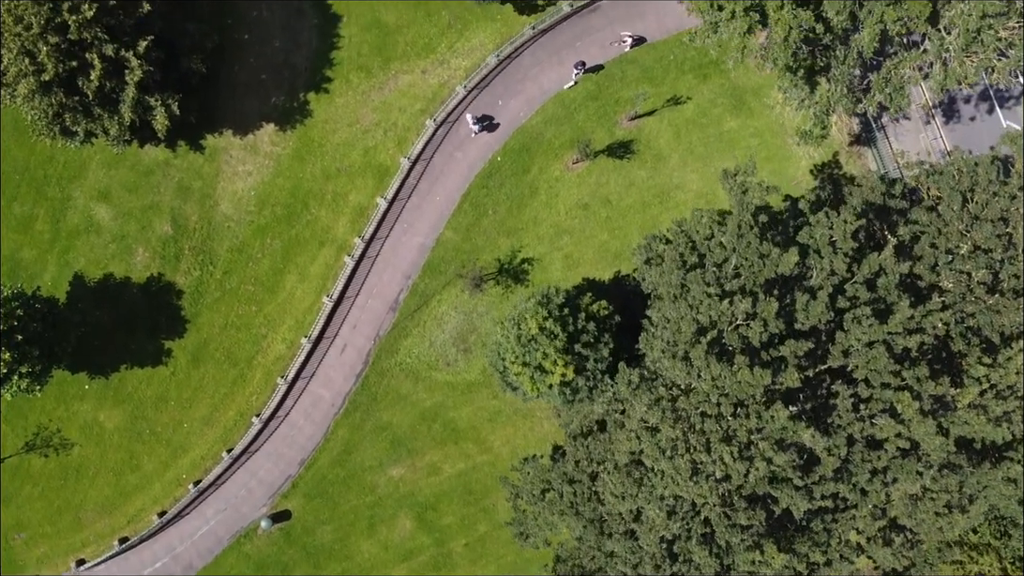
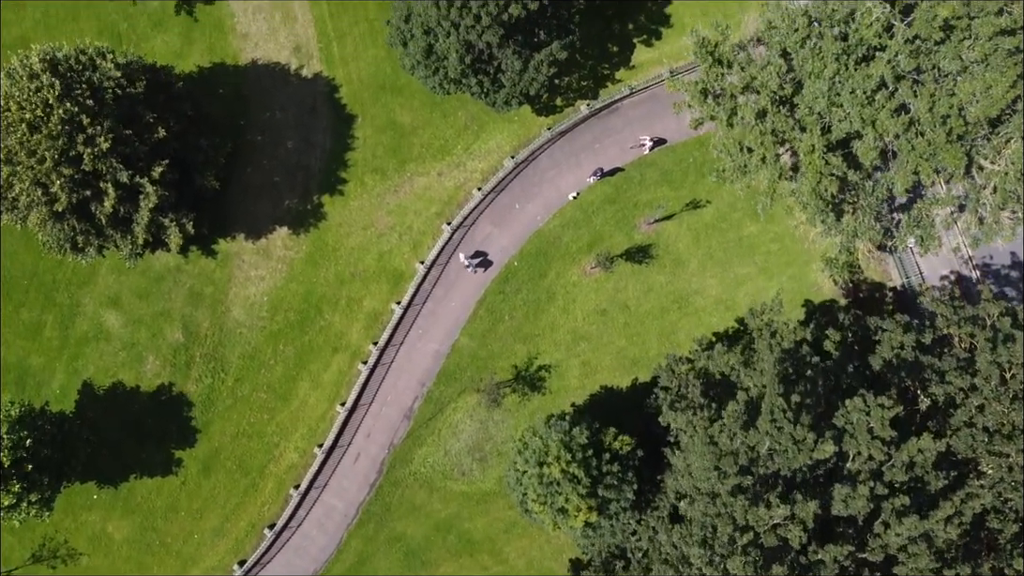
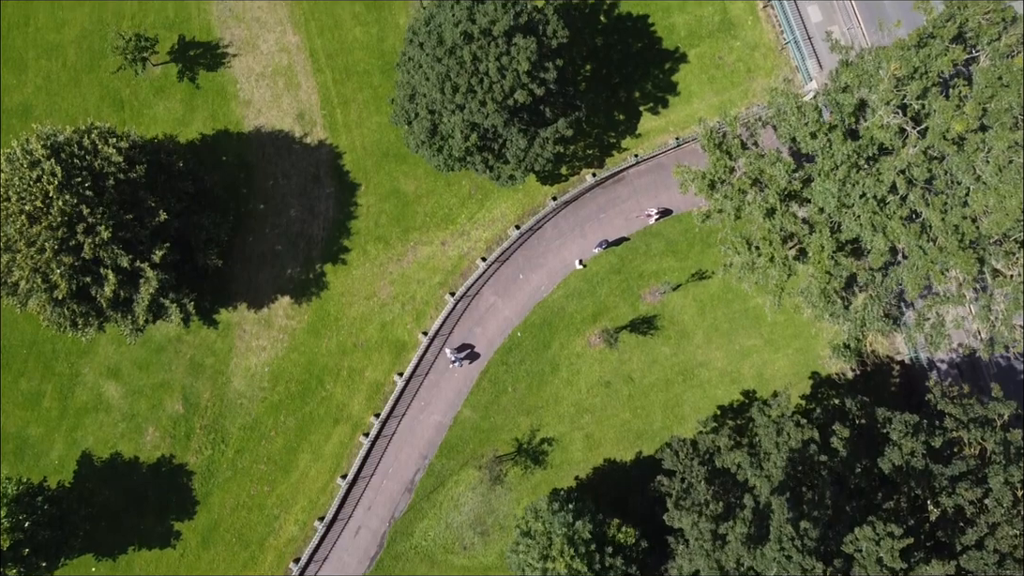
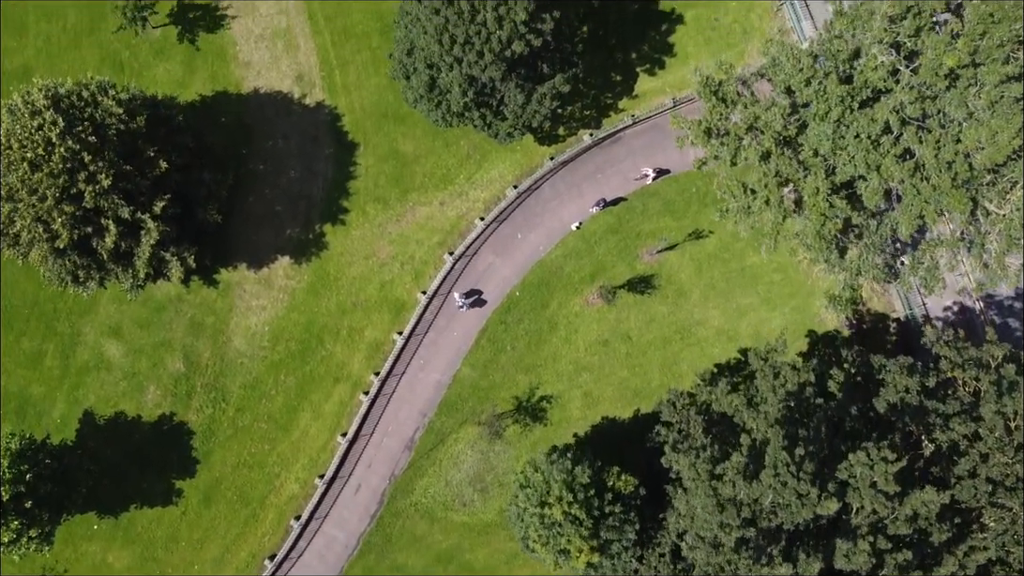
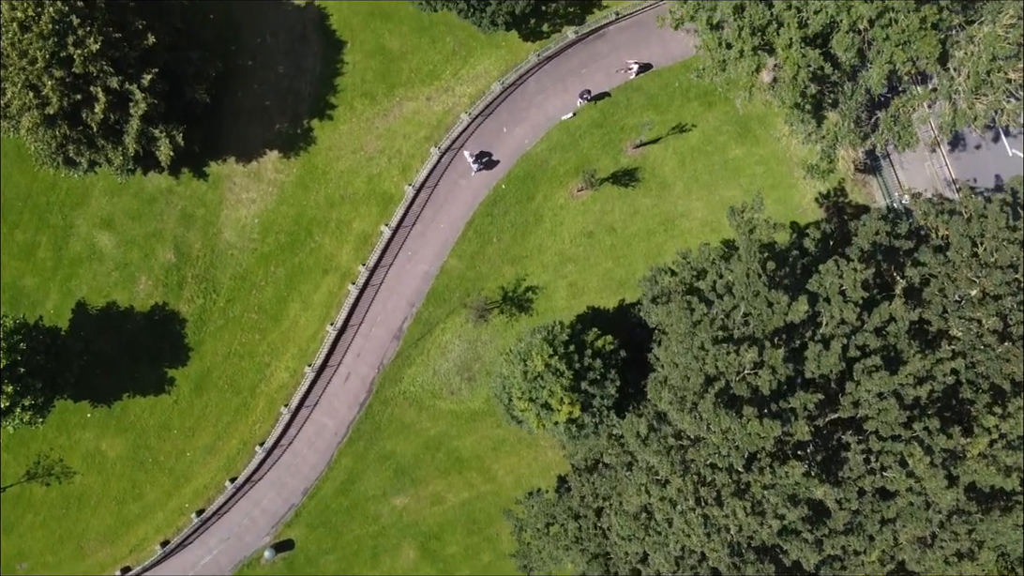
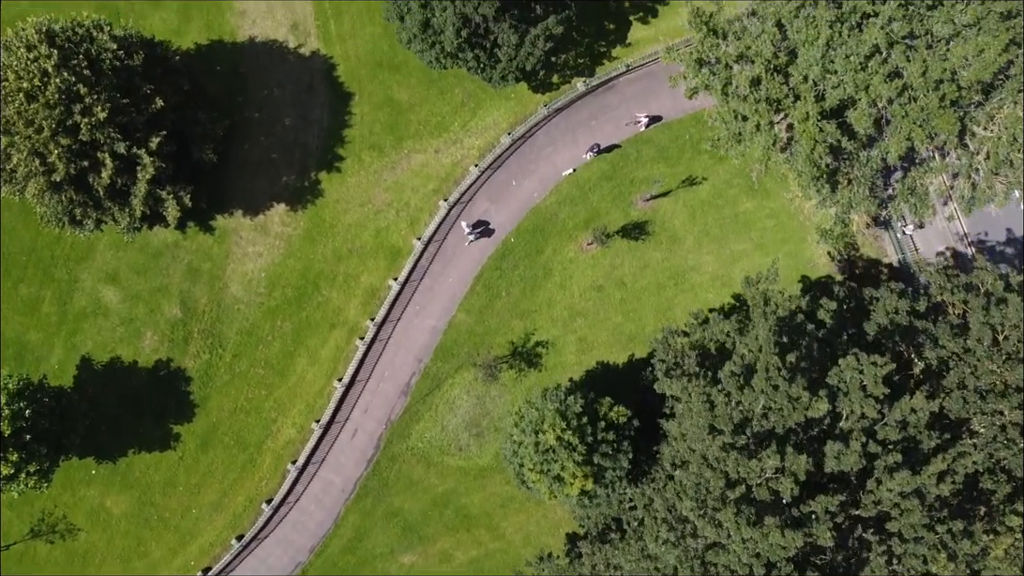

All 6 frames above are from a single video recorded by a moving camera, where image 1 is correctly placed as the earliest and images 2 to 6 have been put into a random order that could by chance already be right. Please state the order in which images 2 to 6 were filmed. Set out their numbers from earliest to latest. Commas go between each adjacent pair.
5, 6, 2, 4, 3
